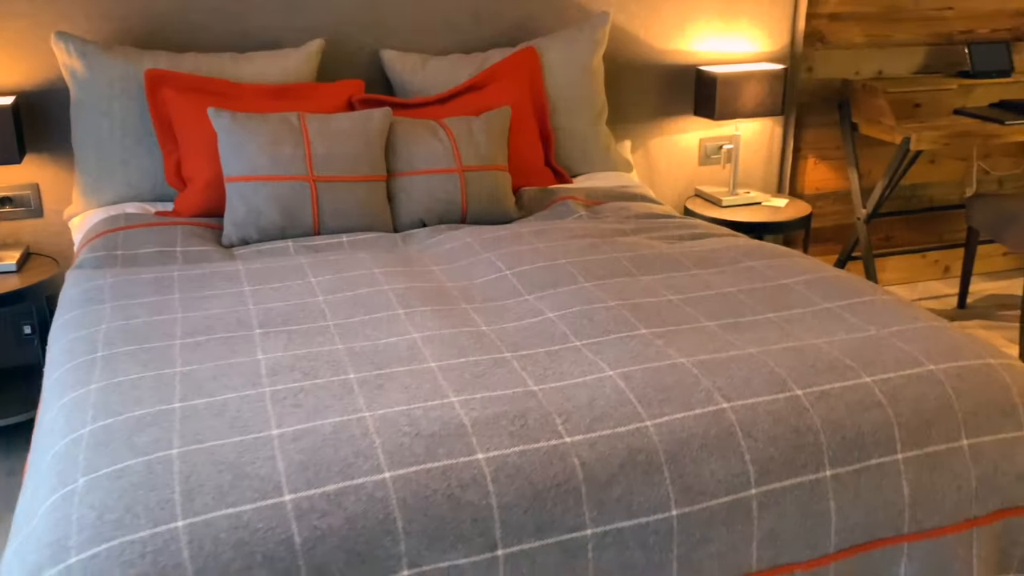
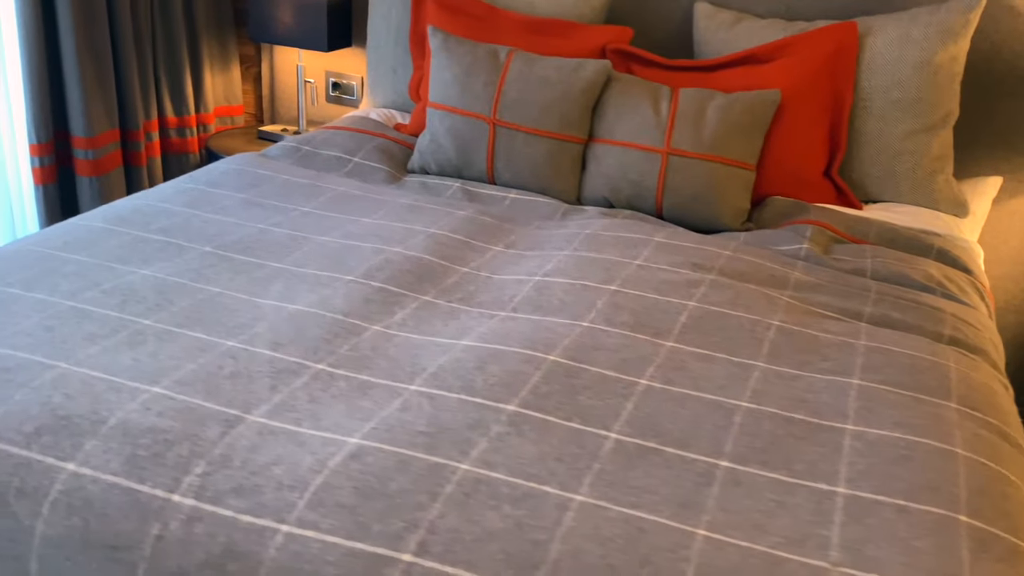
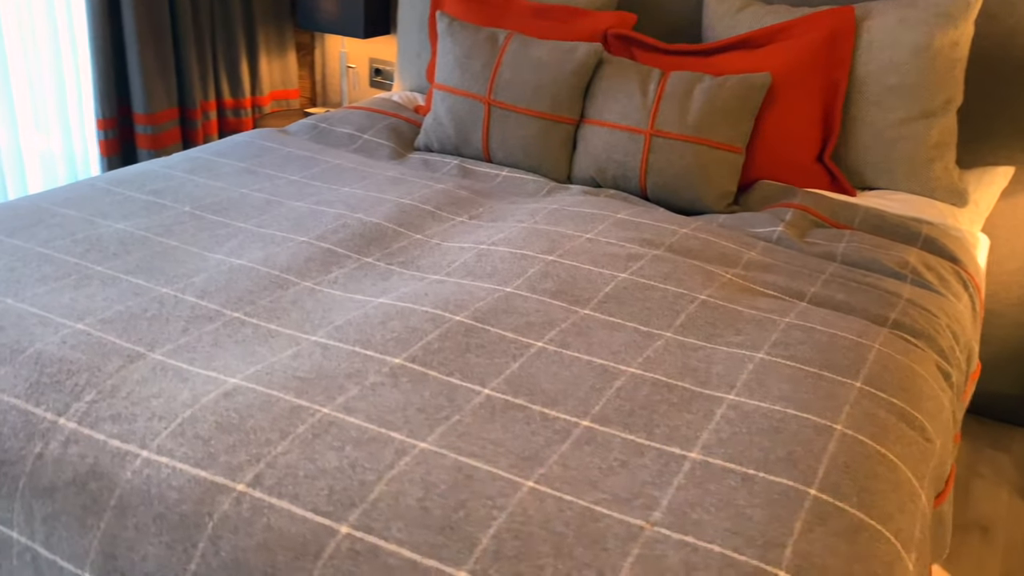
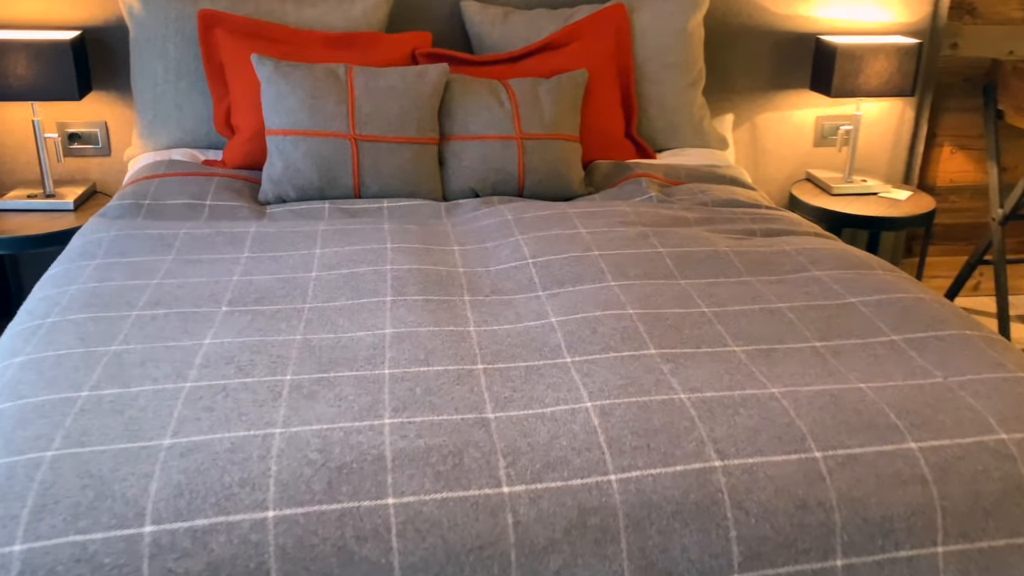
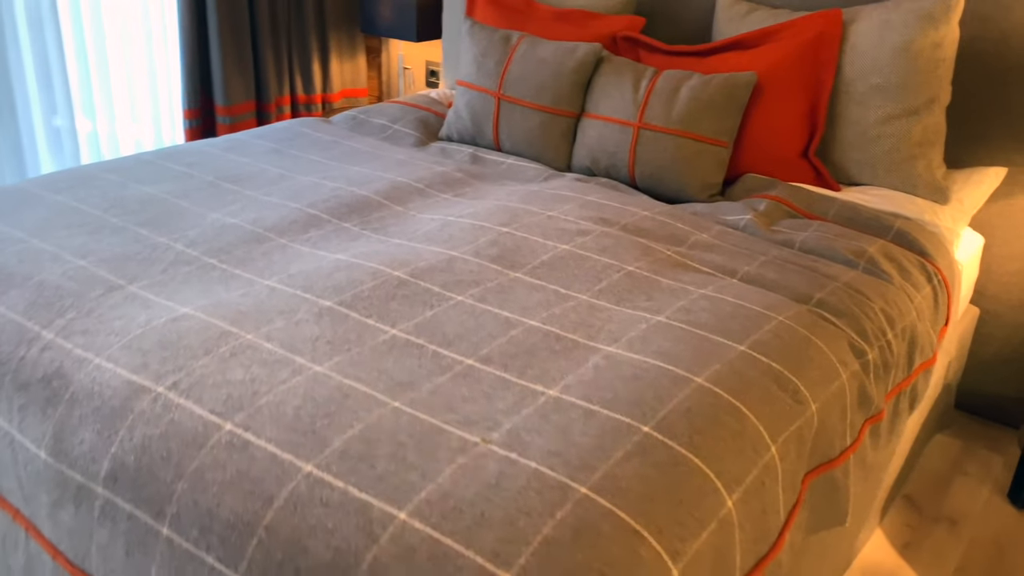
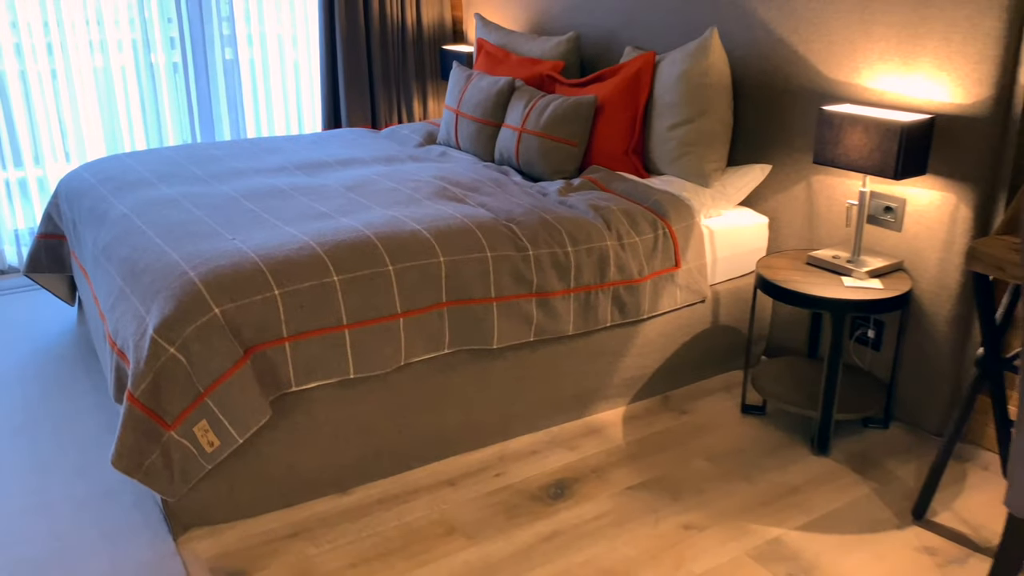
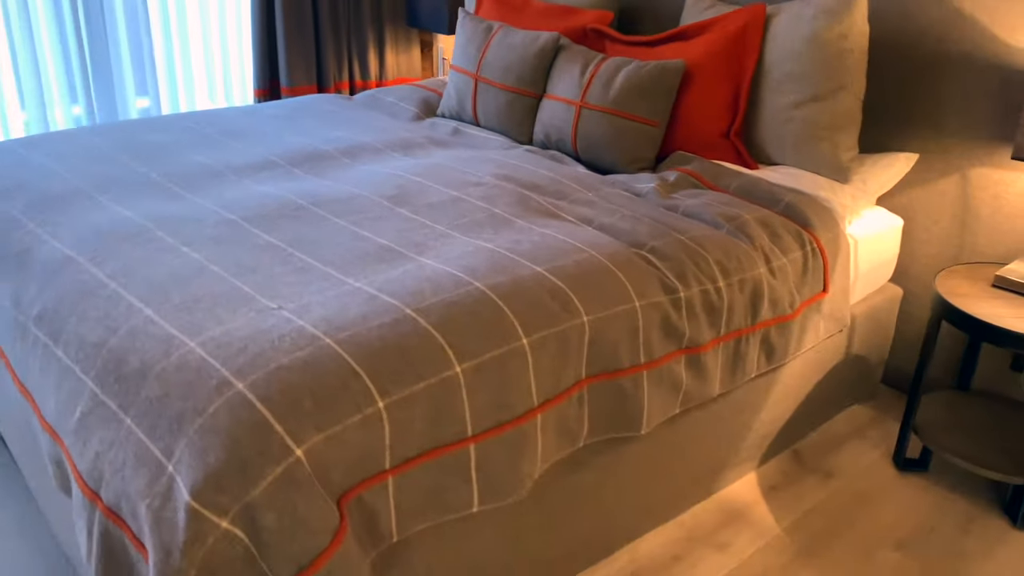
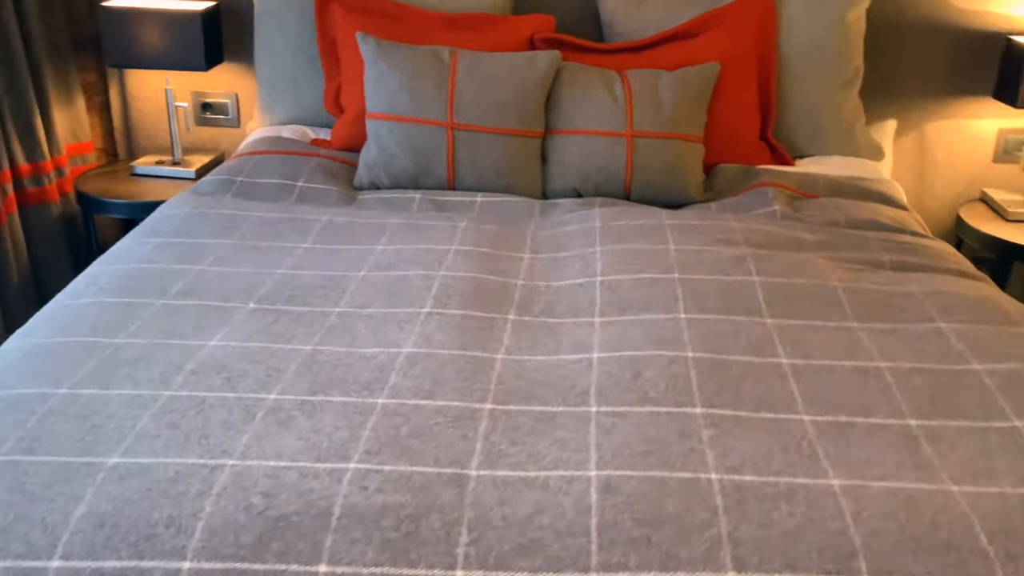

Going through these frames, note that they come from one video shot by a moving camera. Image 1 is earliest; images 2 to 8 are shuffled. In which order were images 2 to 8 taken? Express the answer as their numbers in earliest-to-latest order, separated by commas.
4, 8, 2, 3, 5, 7, 6
